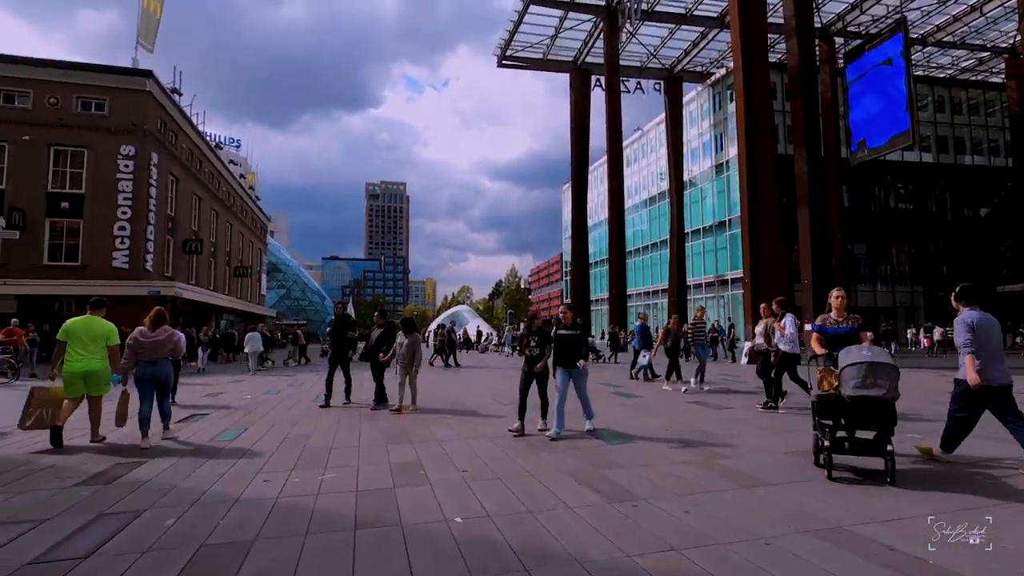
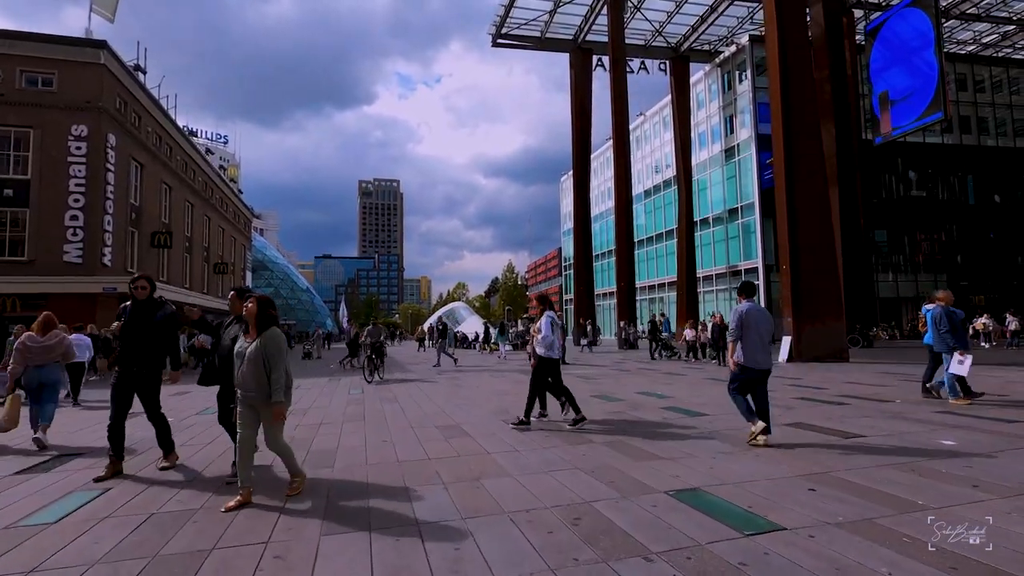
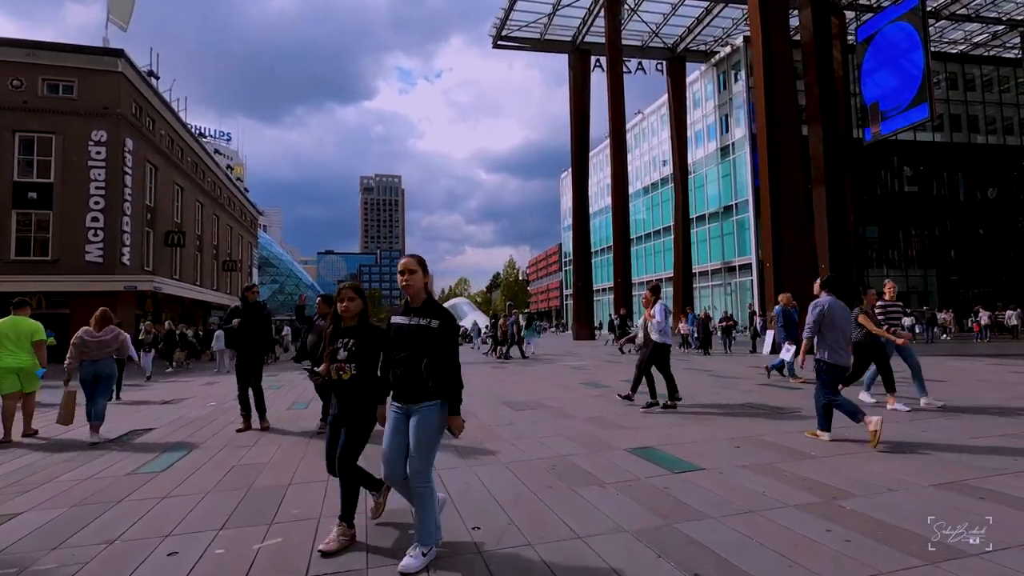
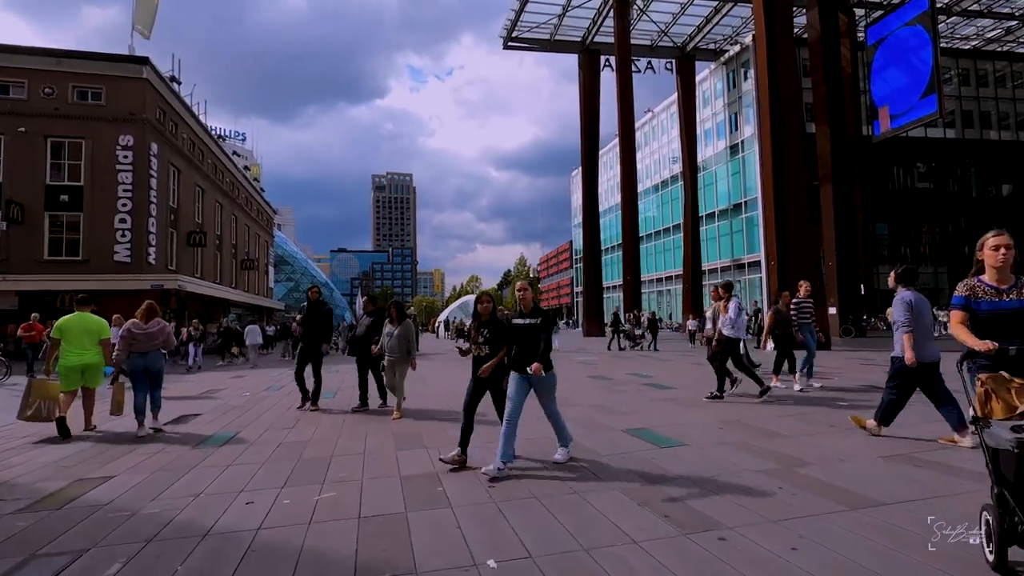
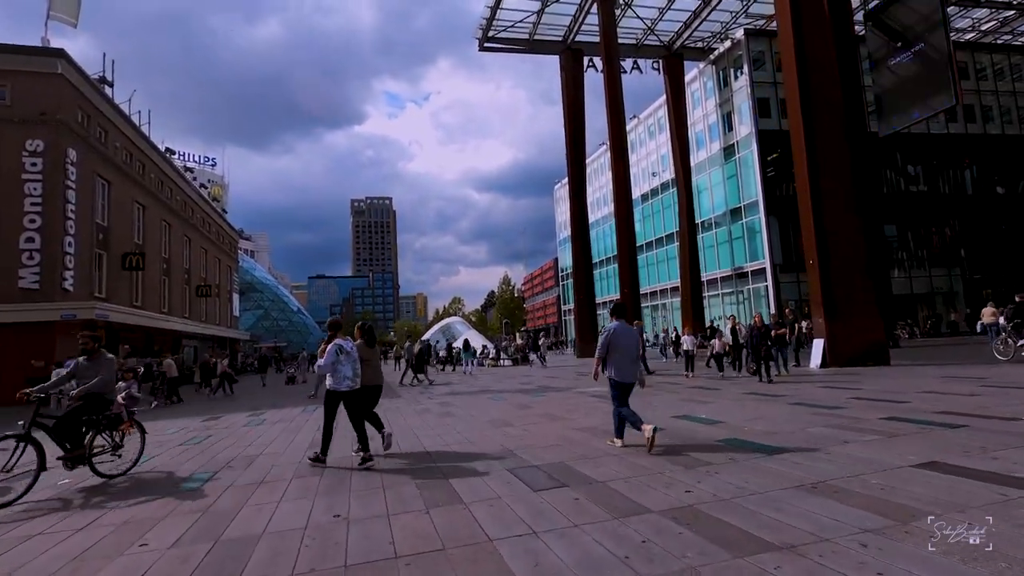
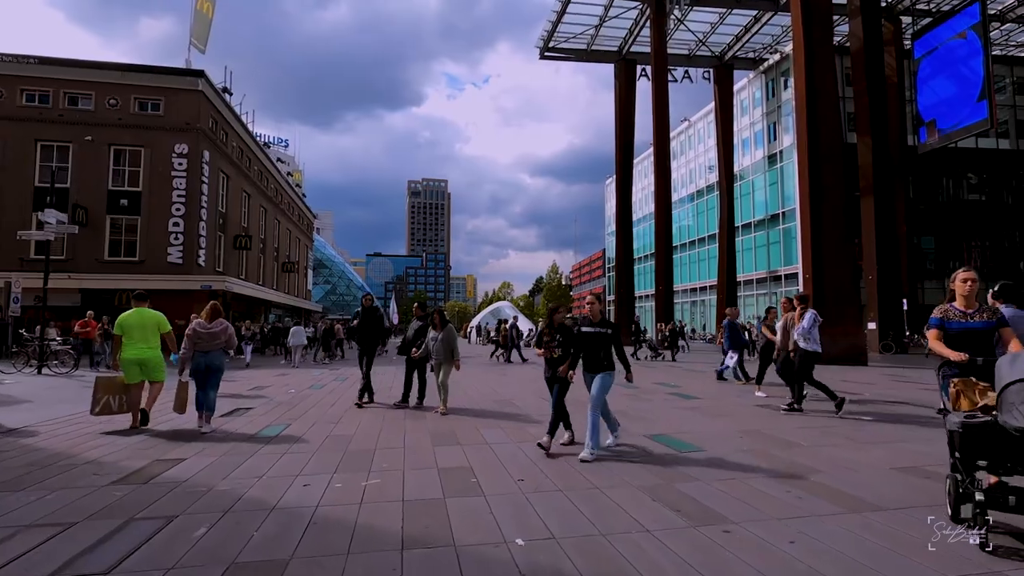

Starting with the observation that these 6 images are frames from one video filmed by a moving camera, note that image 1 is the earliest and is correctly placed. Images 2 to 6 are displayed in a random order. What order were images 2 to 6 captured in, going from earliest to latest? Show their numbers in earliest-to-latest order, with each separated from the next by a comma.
6, 4, 3, 2, 5
